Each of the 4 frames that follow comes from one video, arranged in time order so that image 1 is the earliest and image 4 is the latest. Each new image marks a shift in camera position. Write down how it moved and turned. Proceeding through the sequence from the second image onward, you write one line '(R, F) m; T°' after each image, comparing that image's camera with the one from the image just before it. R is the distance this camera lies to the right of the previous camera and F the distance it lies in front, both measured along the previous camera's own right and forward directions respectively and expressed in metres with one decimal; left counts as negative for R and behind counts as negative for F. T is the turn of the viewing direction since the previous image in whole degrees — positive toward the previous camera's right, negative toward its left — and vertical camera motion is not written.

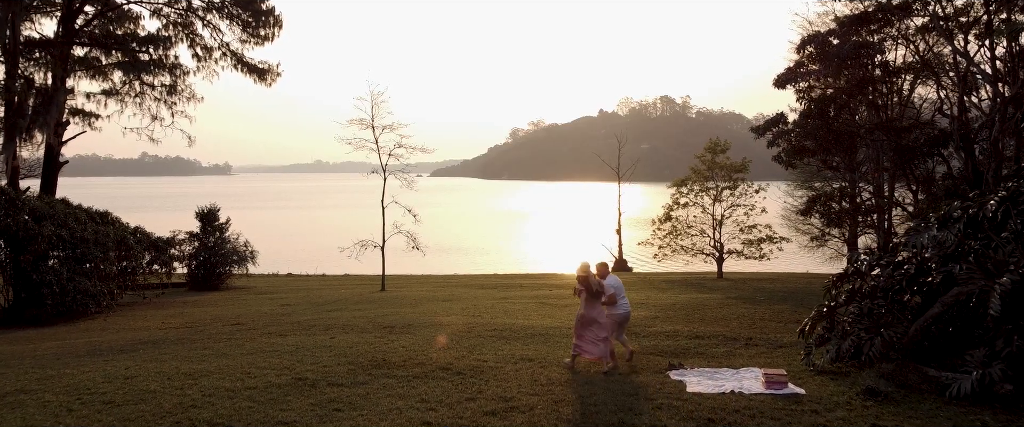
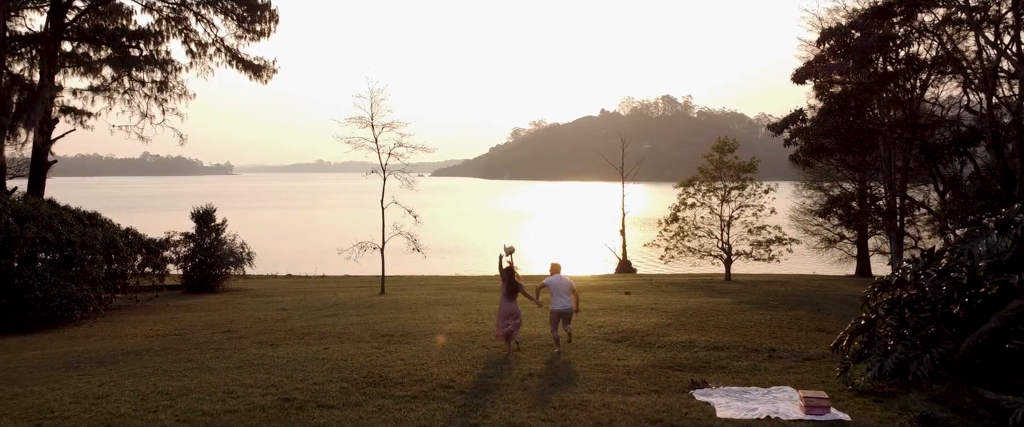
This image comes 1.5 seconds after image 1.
(-0.1, +0.6) m; 0°
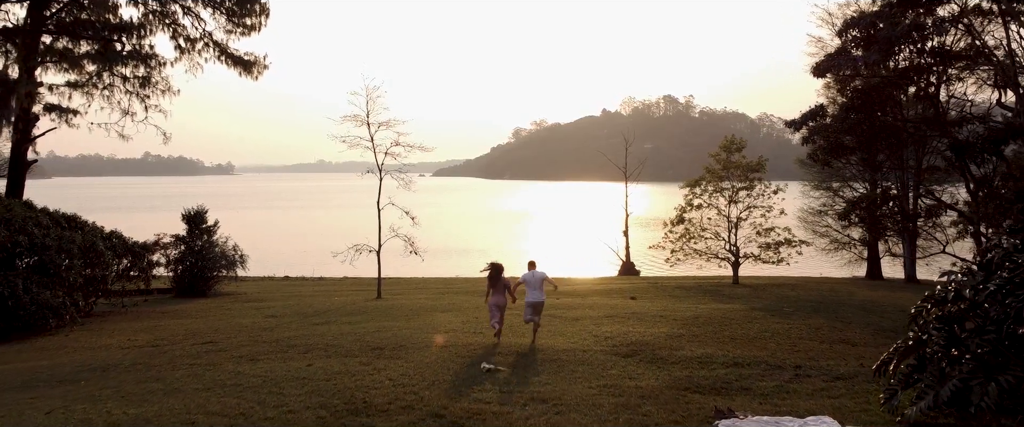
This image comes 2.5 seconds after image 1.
(0.0, +0.8) m; 0°
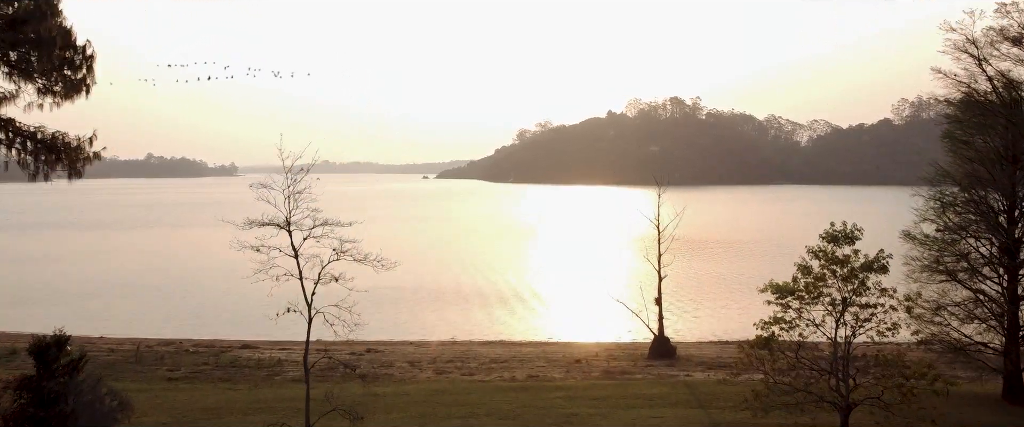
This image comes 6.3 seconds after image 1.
(-0.1, +8.1) m; 0°
